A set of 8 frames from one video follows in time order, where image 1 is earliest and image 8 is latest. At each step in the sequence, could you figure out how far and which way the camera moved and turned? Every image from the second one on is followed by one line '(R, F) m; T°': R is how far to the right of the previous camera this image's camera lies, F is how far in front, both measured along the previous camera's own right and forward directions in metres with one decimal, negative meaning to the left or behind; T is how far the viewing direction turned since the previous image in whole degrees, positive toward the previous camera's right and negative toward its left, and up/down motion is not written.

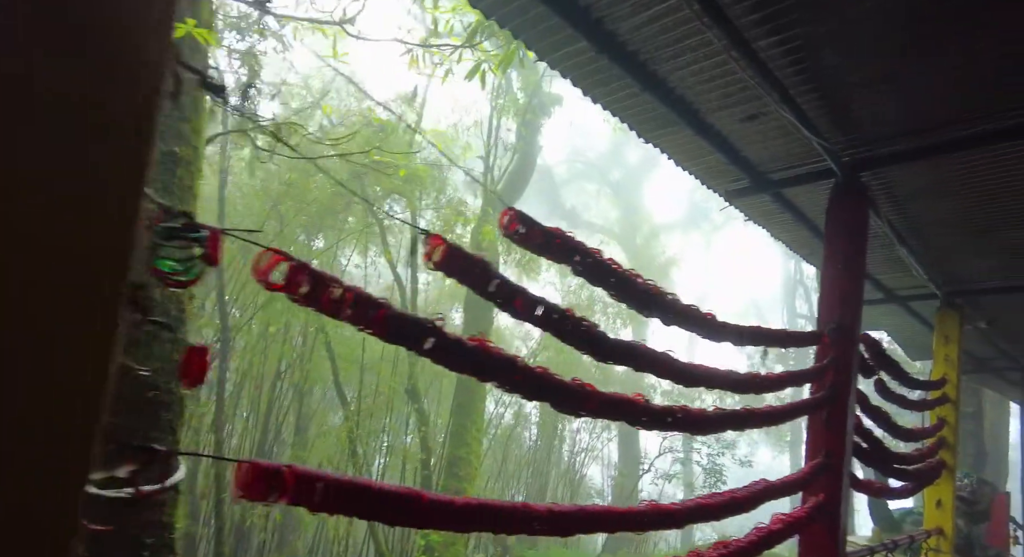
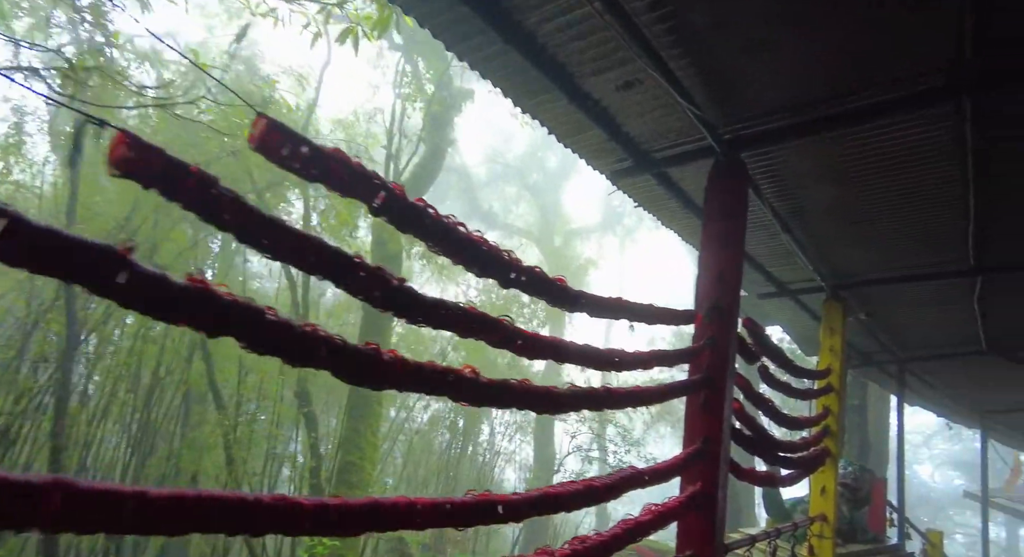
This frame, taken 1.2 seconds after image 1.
(+0.2, +0.2) m; +7°
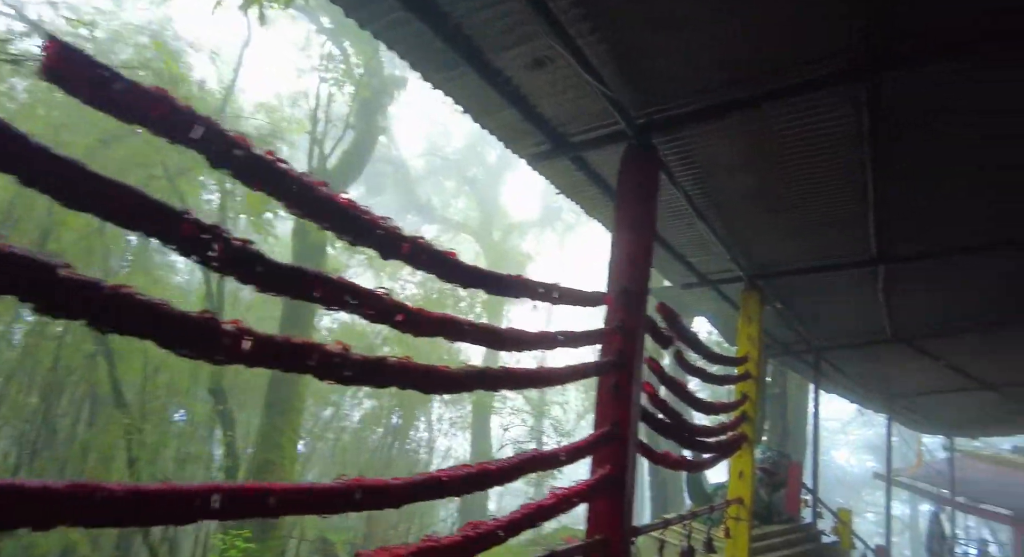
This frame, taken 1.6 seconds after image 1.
(+0.1, +0.1) m; +6°
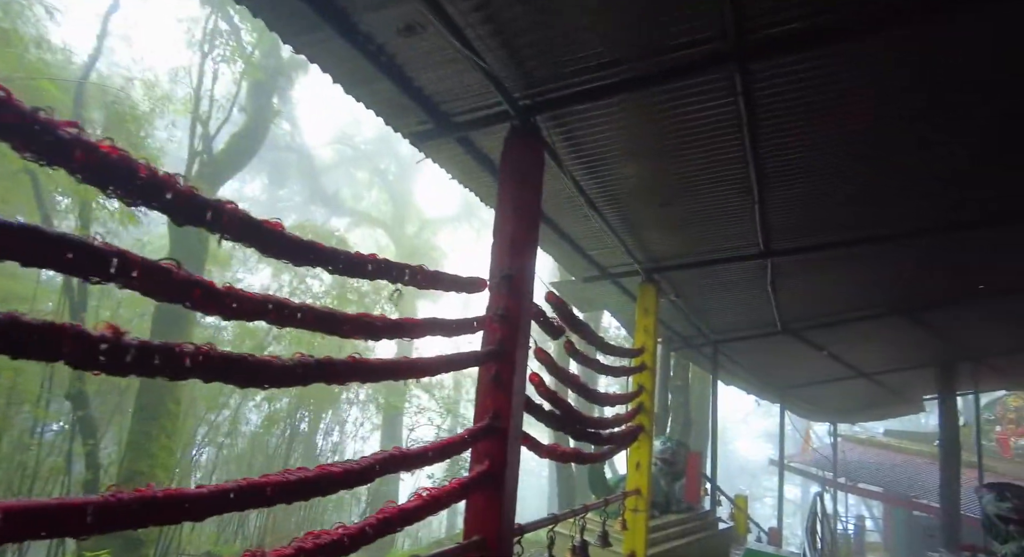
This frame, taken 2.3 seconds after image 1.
(+0.2, +0.1) m; +8°
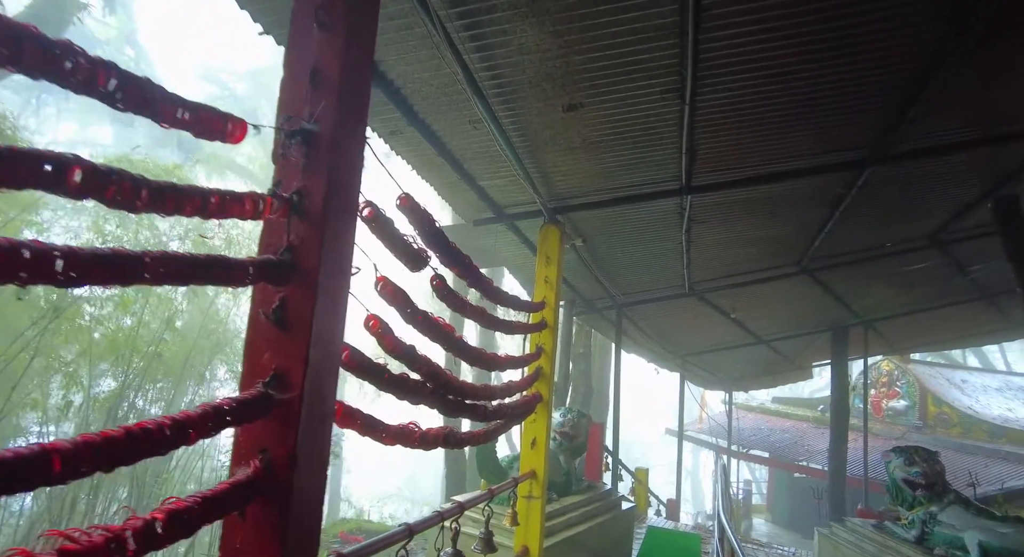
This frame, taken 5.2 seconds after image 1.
(+0.2, +0.9) m; +9°
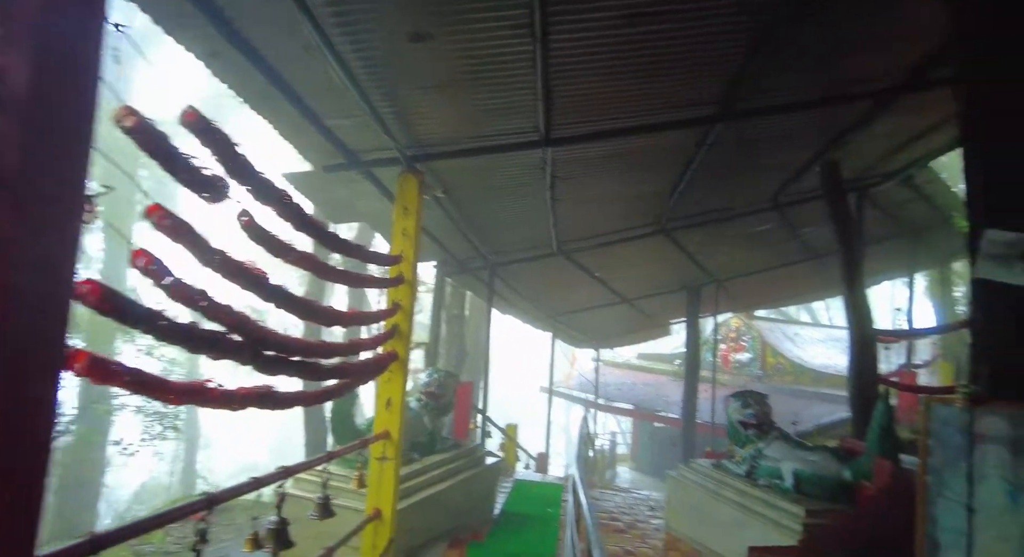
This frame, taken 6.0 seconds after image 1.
(+0.2, +0.1) m; +11°
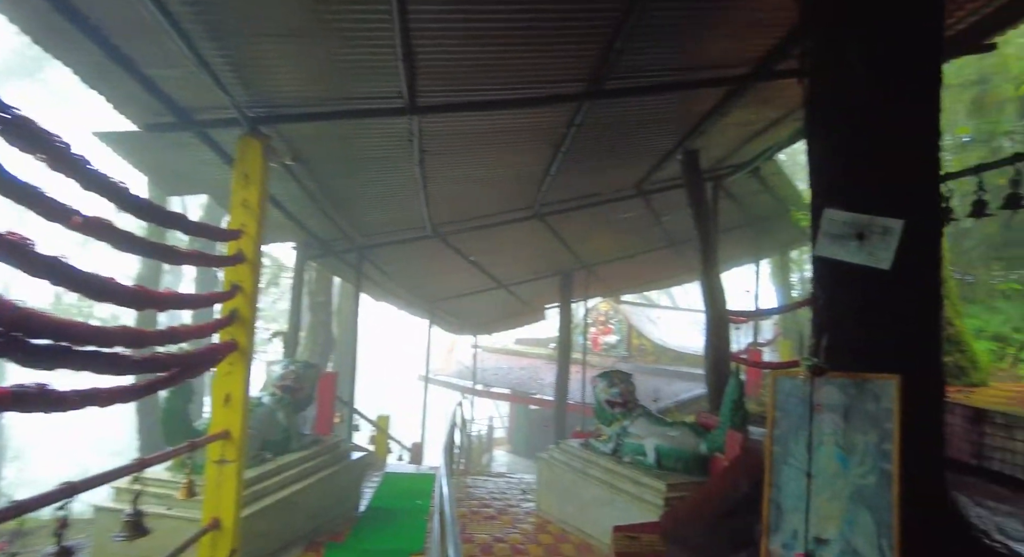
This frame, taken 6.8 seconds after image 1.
(+0.1, +0.2) m; +12°
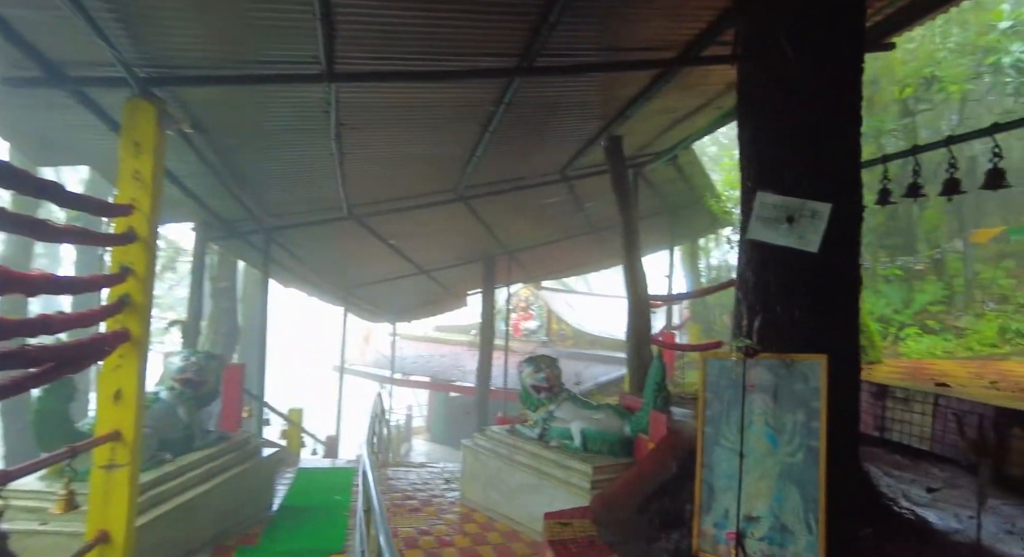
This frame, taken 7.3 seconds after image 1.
(-0.1, +0.1) m; +8°
